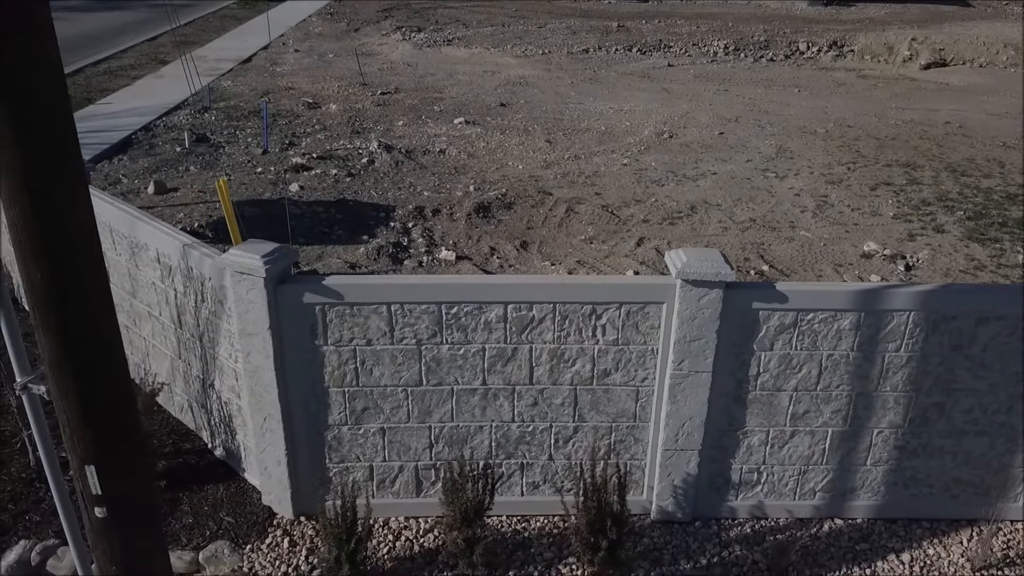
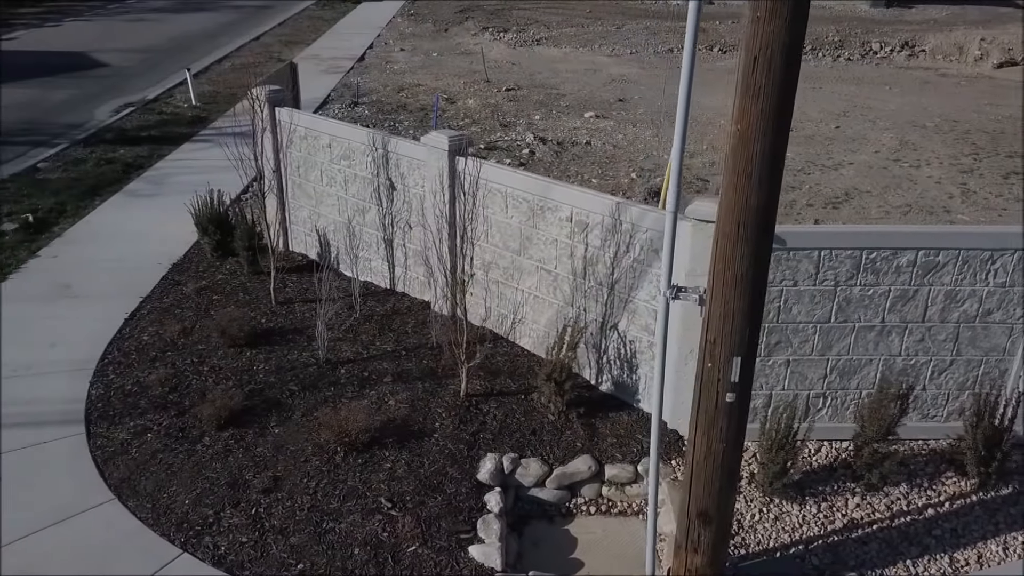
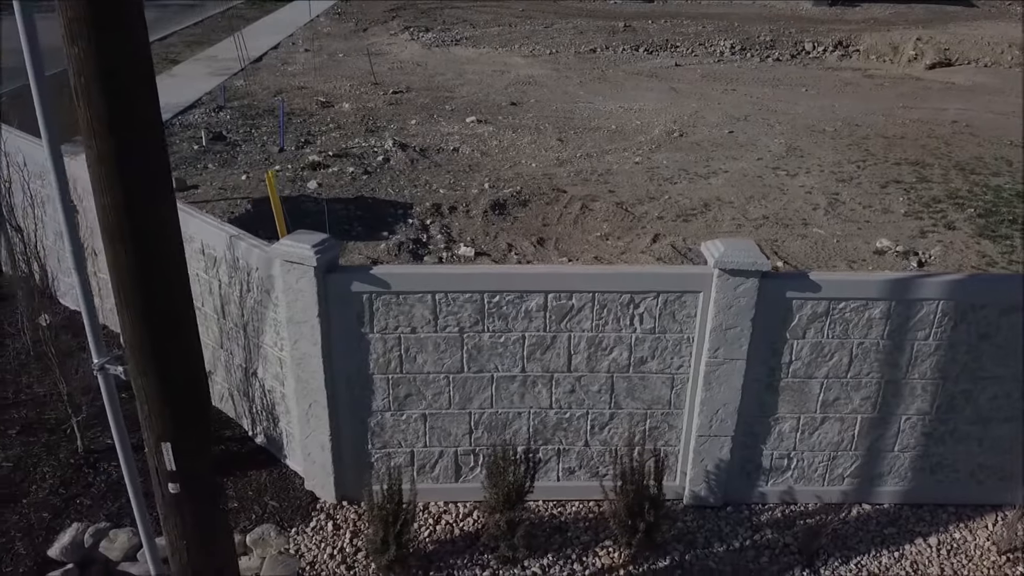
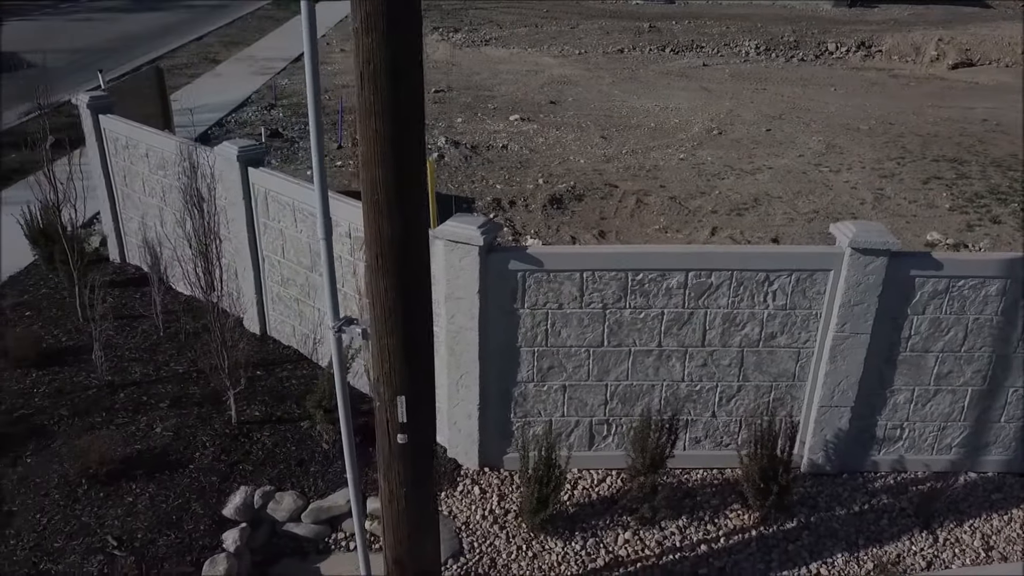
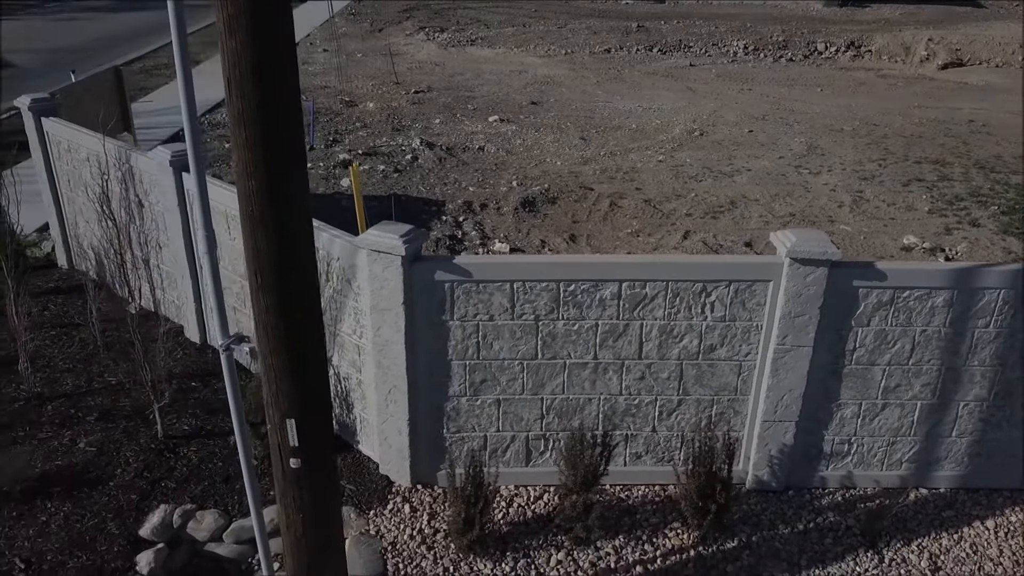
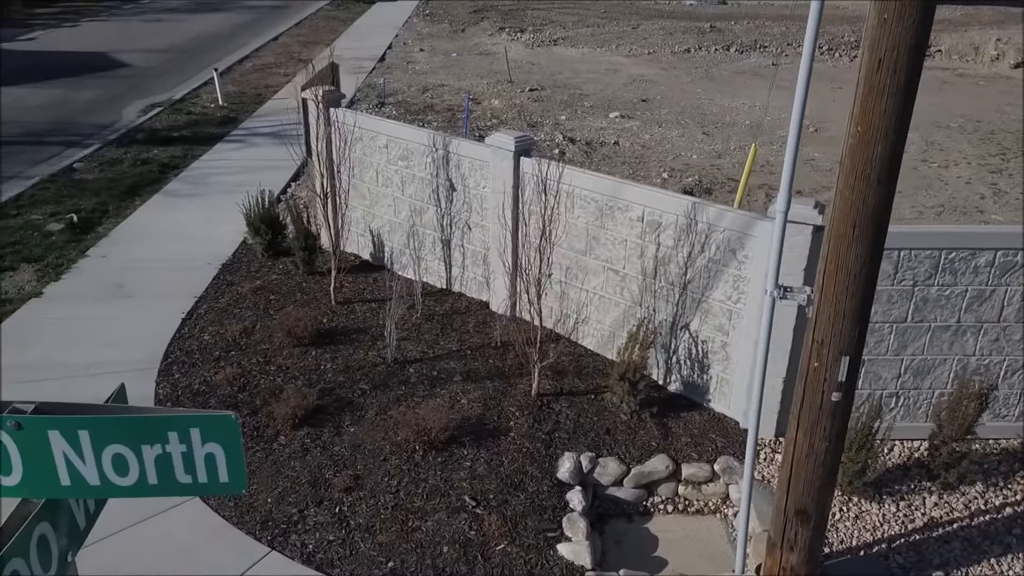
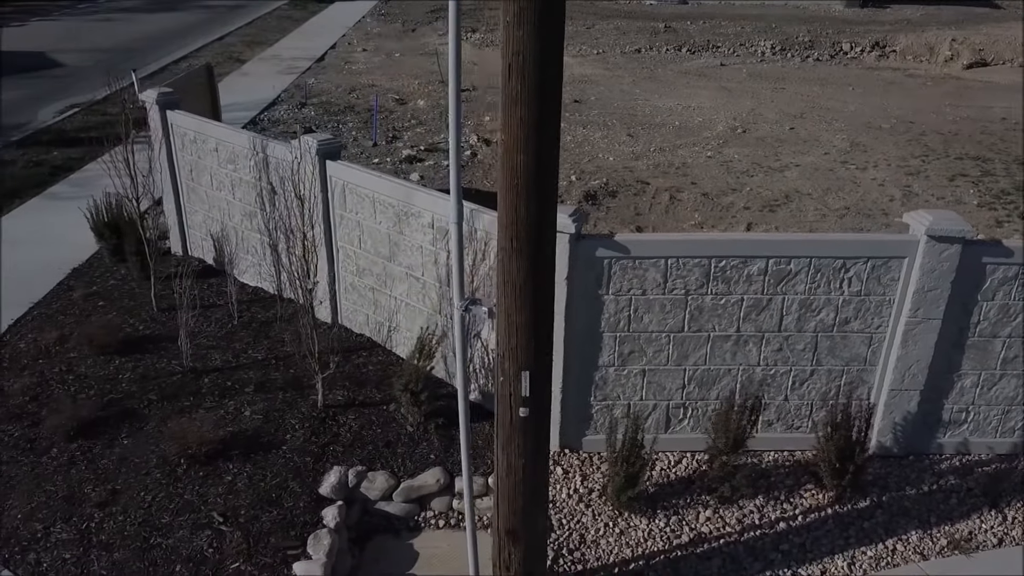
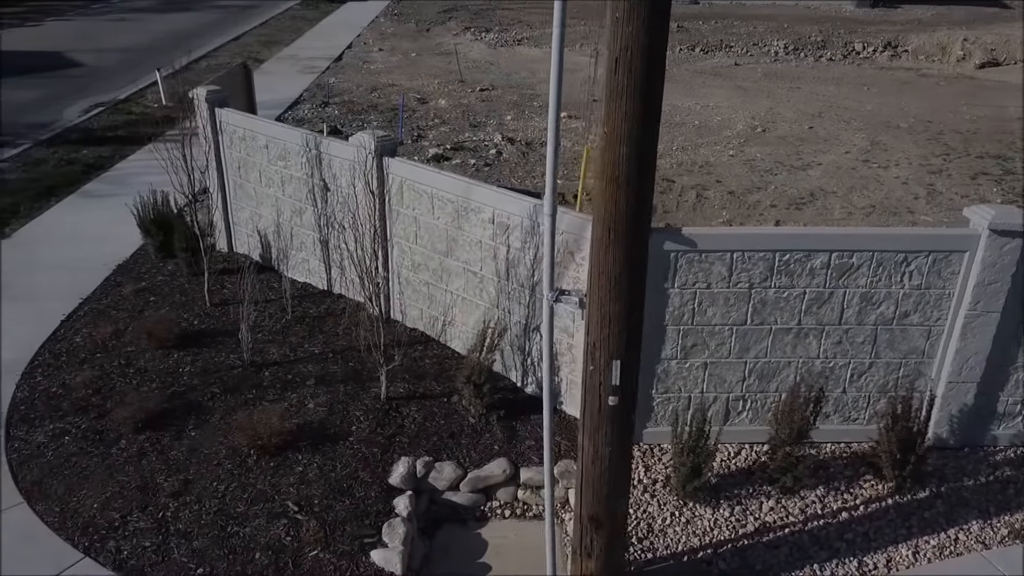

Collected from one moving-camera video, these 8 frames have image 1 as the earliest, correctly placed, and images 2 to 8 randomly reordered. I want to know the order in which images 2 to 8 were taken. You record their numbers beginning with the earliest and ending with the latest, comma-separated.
3, 5, 4, 7, 8, 2, 6
